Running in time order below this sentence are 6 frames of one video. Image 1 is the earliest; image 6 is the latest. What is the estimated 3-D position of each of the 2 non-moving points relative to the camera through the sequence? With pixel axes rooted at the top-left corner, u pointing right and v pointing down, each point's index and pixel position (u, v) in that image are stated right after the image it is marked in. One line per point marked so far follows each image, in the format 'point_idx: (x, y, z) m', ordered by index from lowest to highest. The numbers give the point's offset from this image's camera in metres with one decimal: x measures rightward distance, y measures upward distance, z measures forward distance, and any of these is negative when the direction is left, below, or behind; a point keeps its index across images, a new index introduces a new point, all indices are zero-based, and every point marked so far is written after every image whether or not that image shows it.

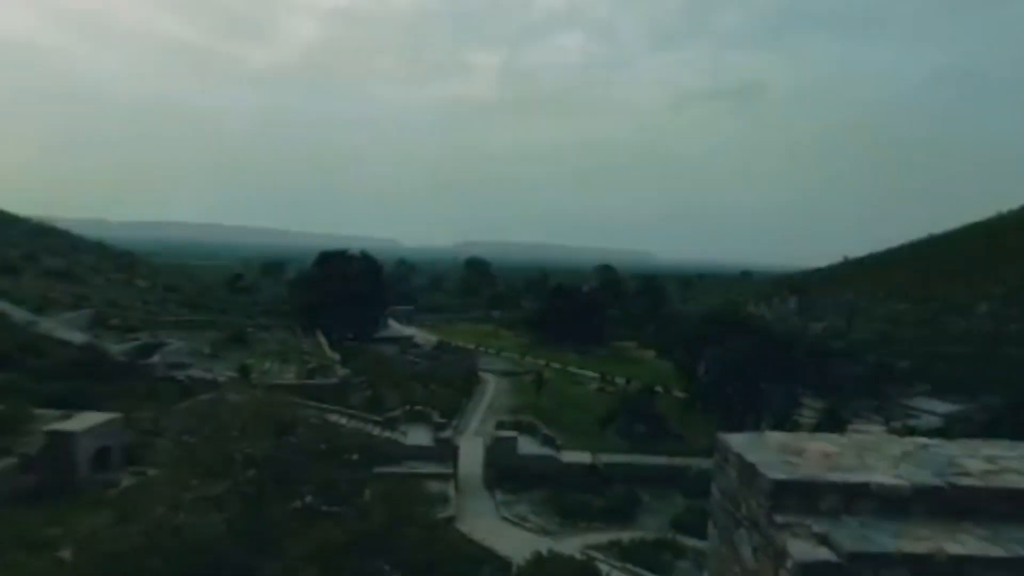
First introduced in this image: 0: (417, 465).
0: (-1.9, -3.6, +16.3) m
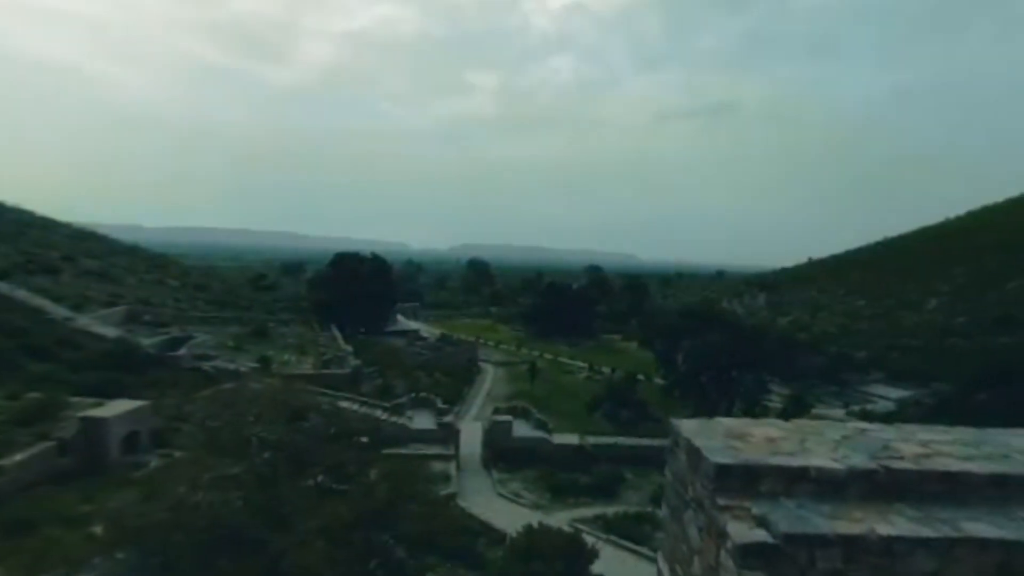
0: (-2.0, -3.6, +17.9) m
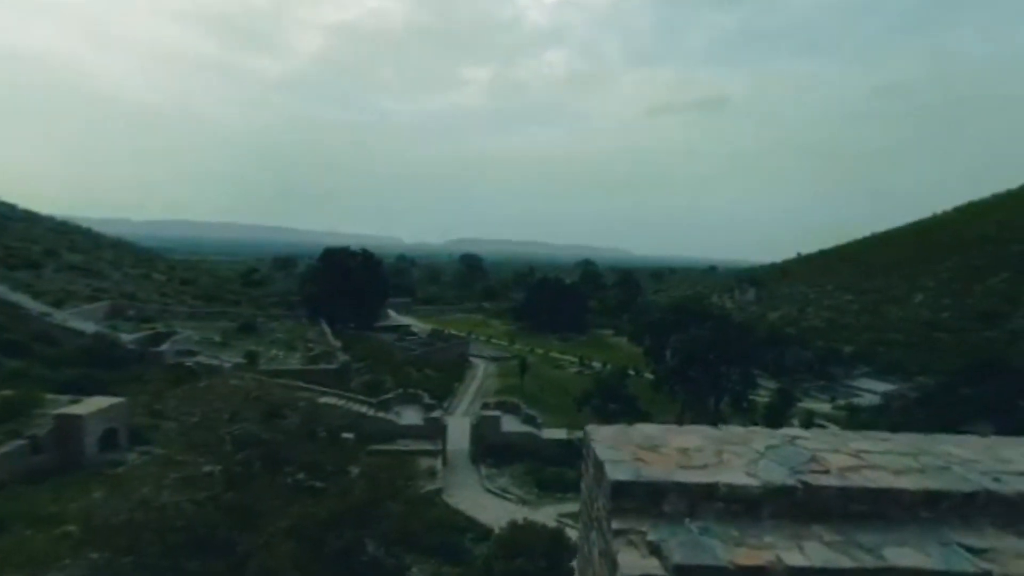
0: (-2.3, -3.5, +17.9) m
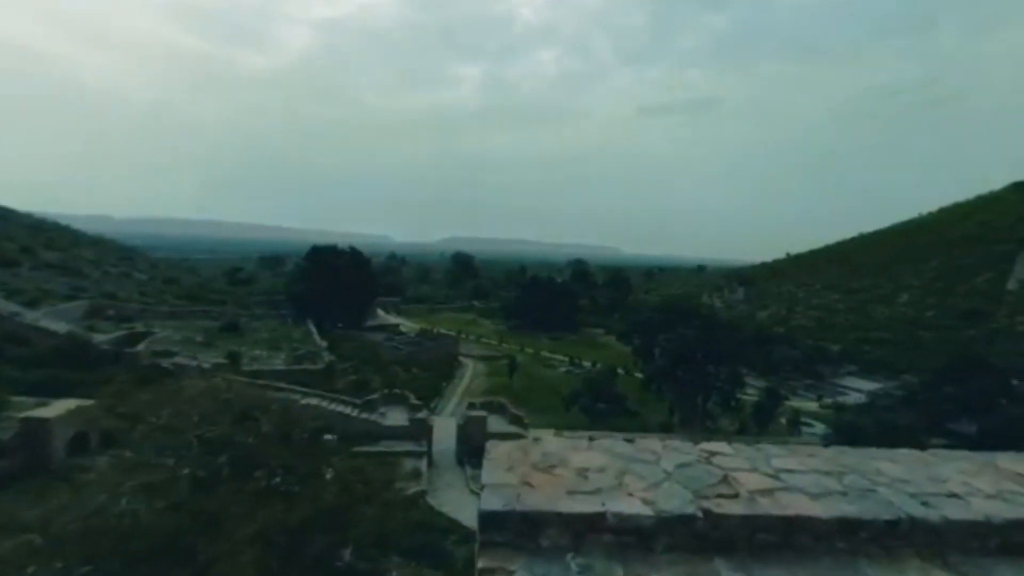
0: (-2.6, -3.5, +17.8) m
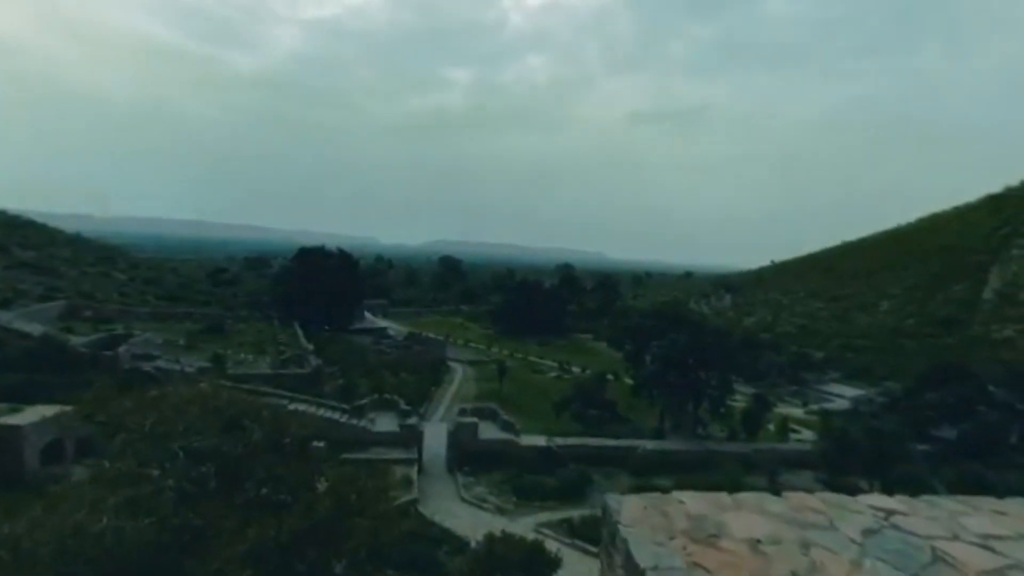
0: (-2.8, -3.5, +17.3) m
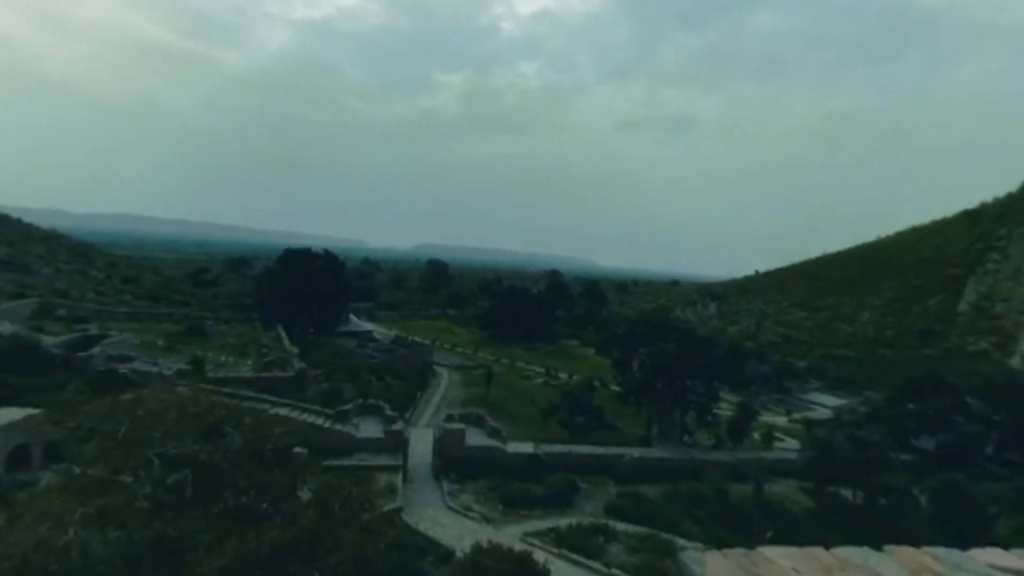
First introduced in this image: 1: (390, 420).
0: (-3.1, -3.6, +17.0) m
1: (-2.9, -3.1, +18.8) m
